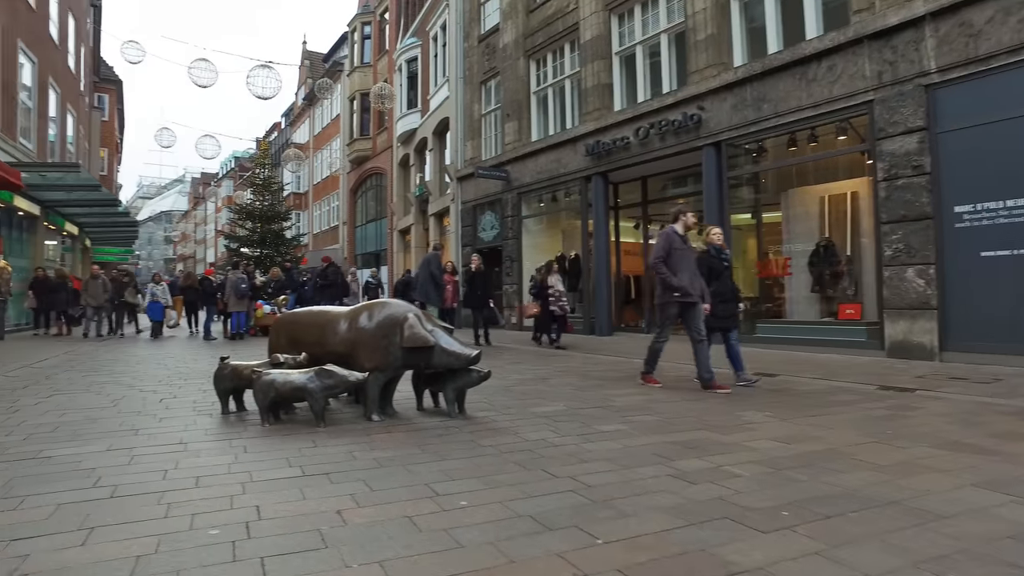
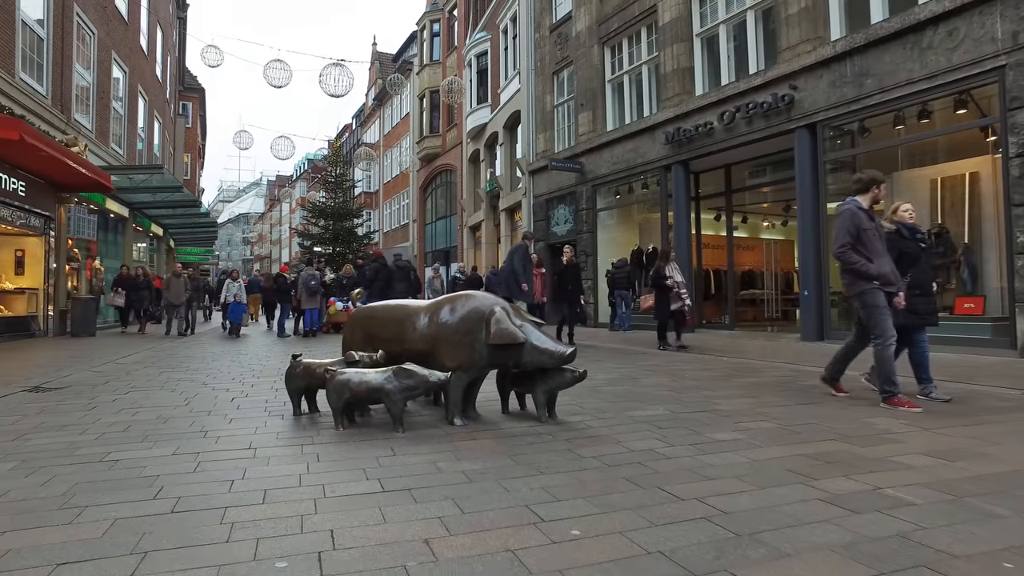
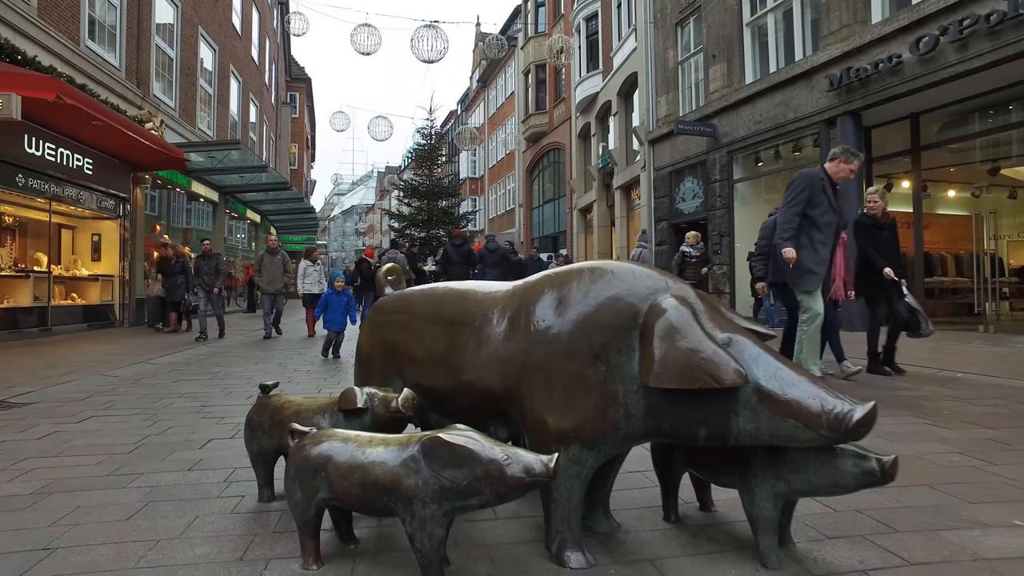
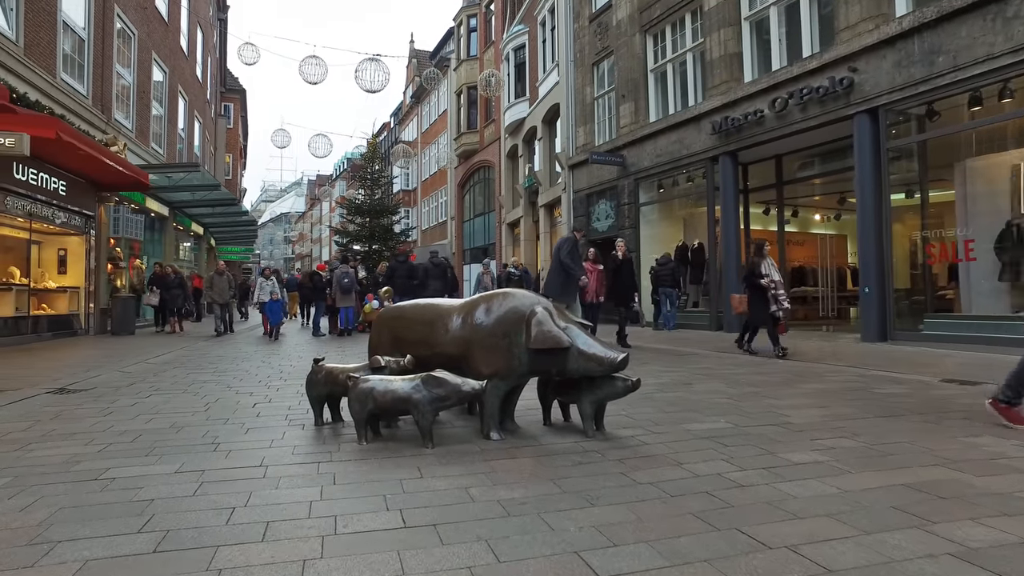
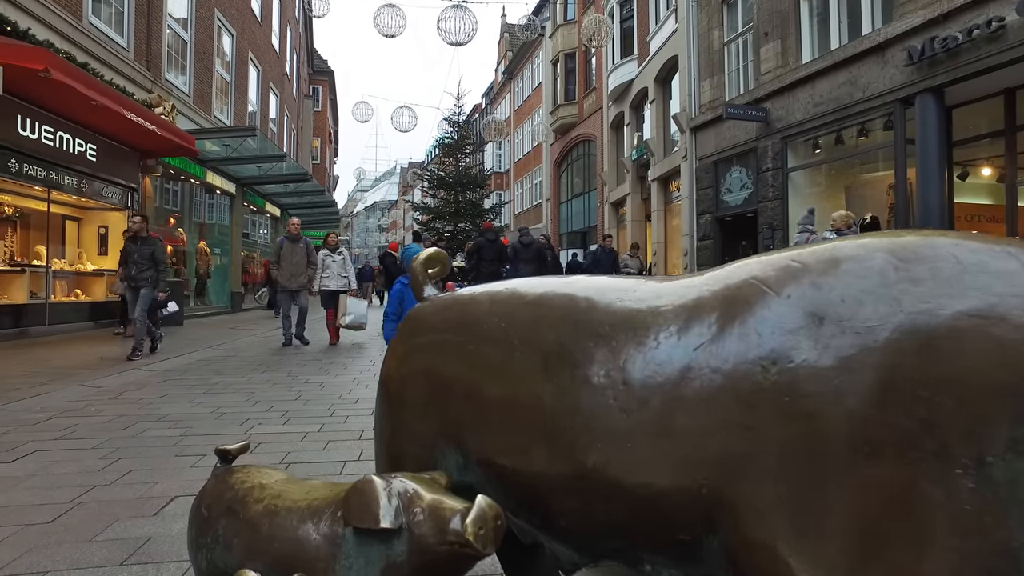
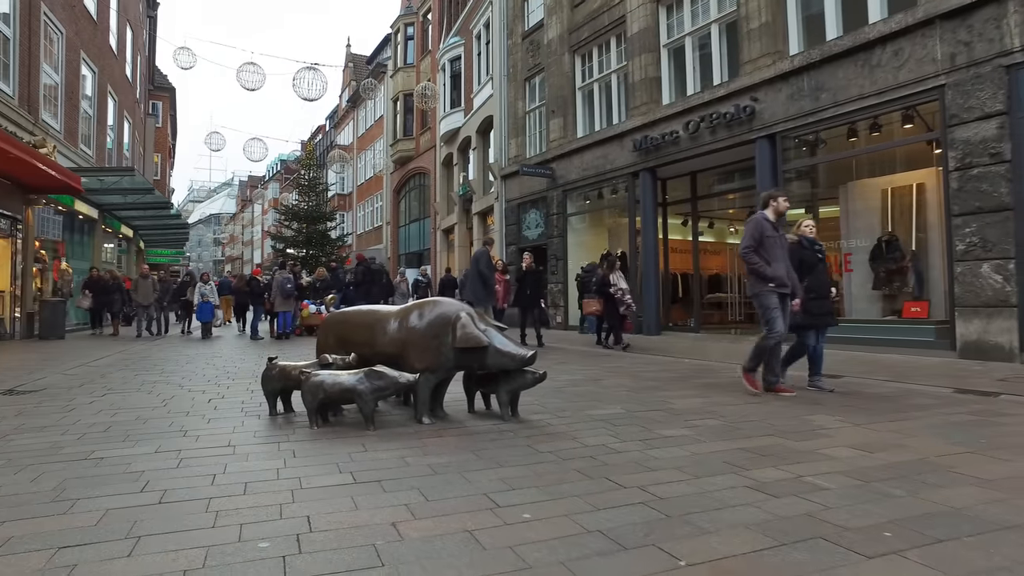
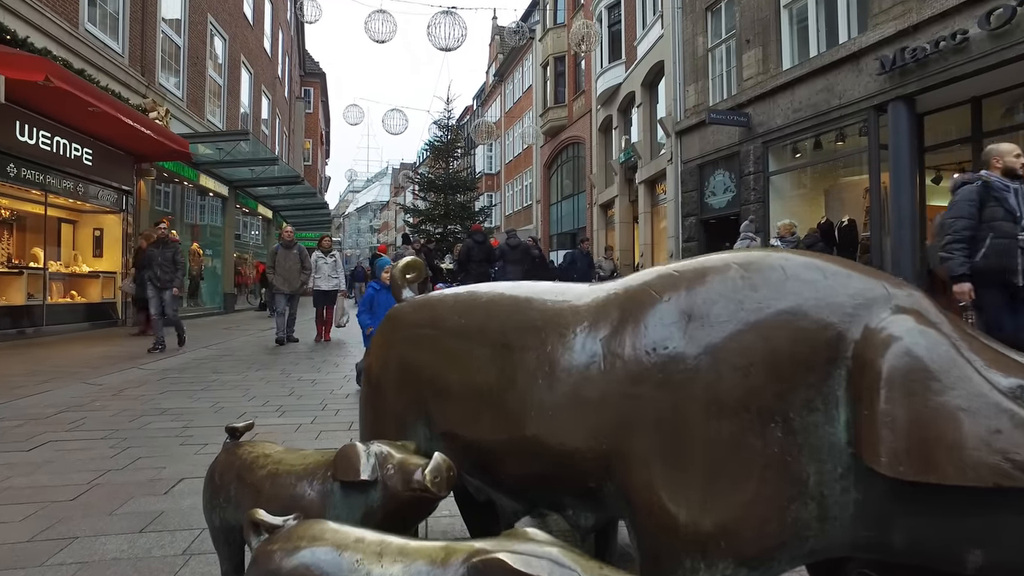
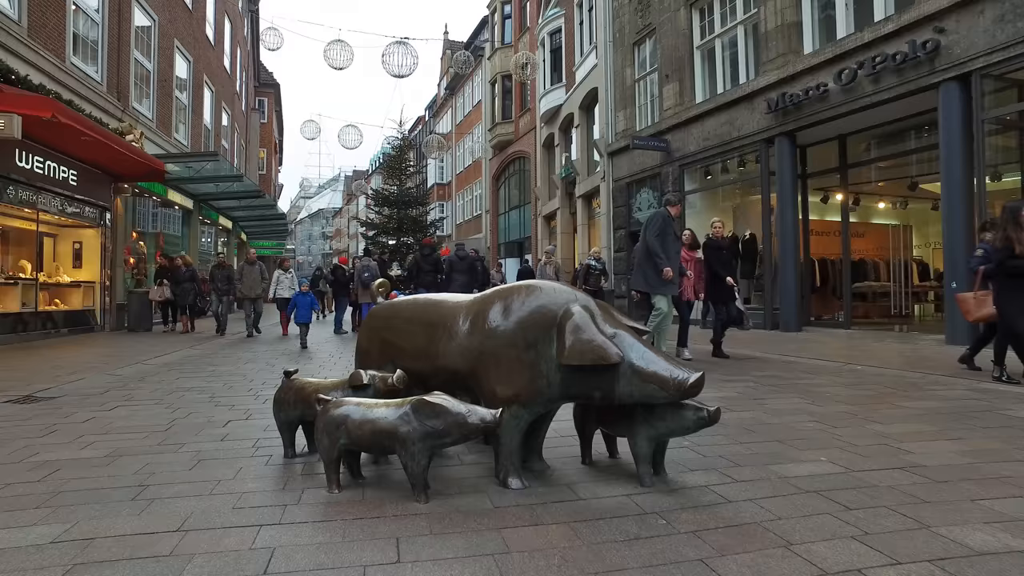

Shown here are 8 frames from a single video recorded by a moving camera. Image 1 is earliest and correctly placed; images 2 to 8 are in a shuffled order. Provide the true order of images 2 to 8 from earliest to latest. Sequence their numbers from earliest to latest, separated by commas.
6, 2, 4, 8, 3, 7, 5
